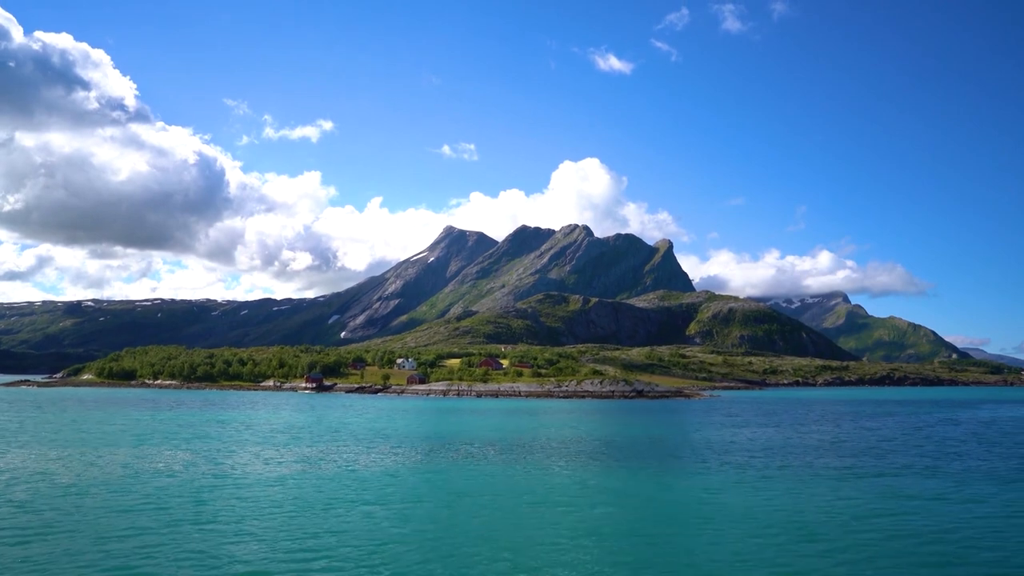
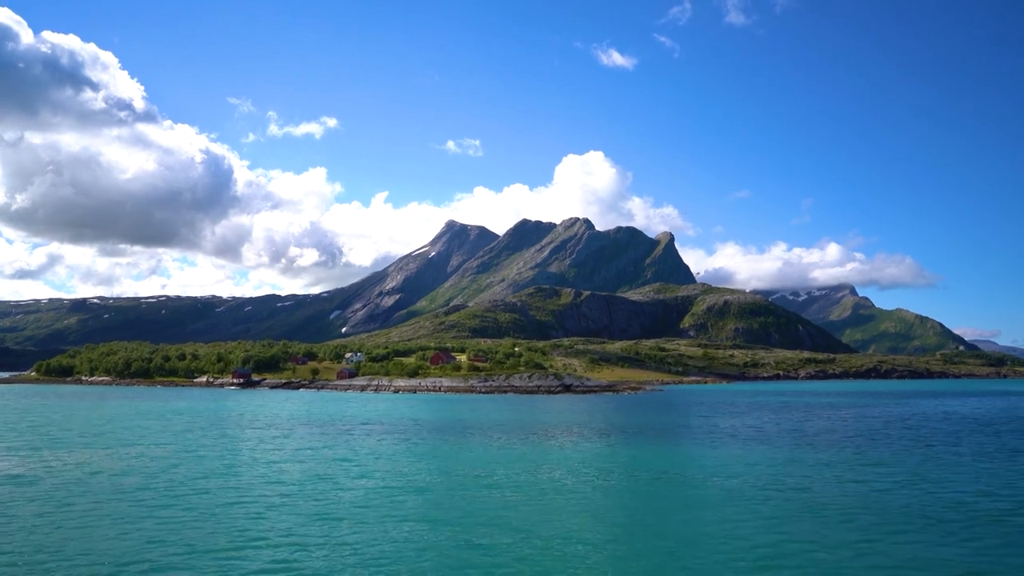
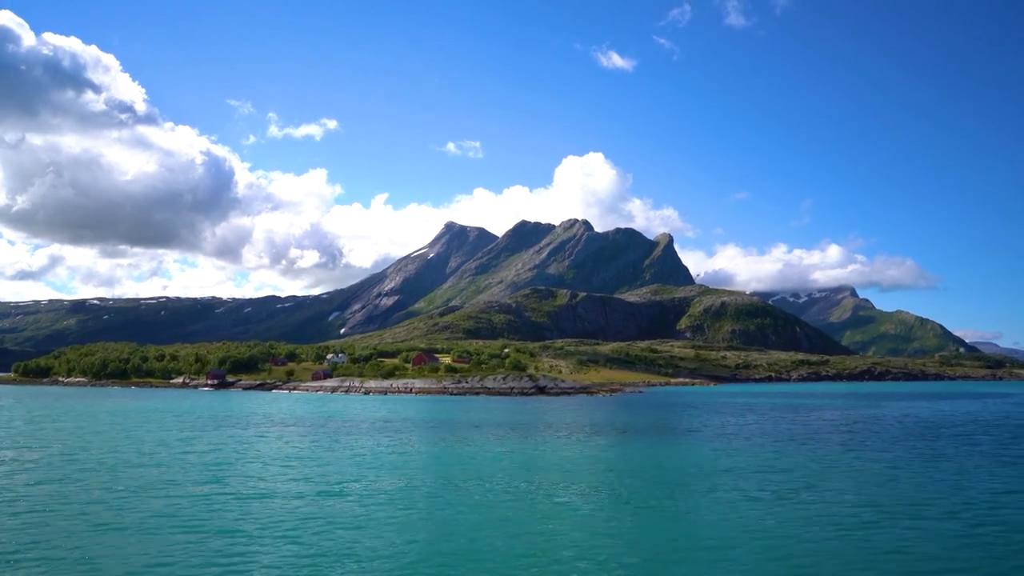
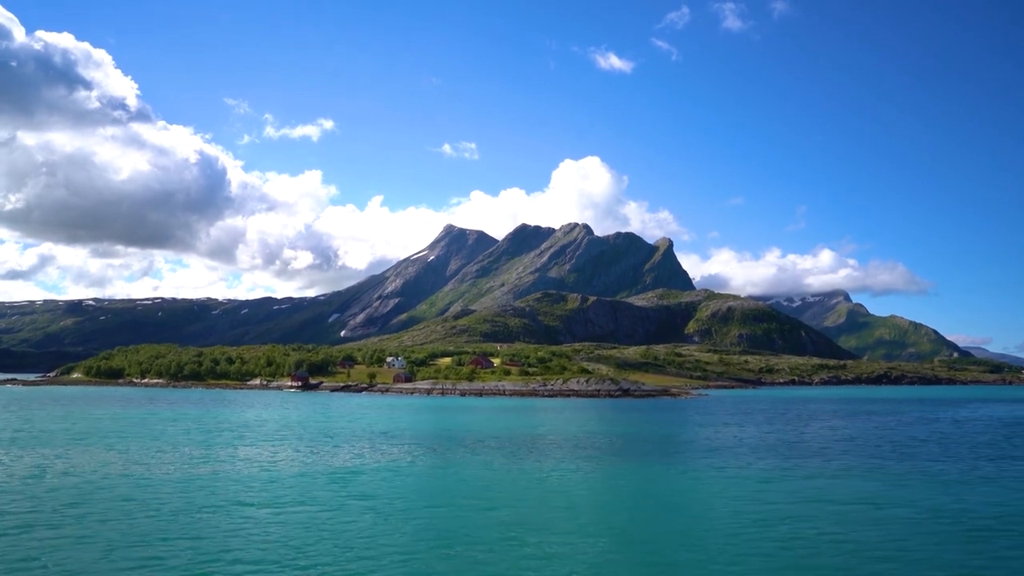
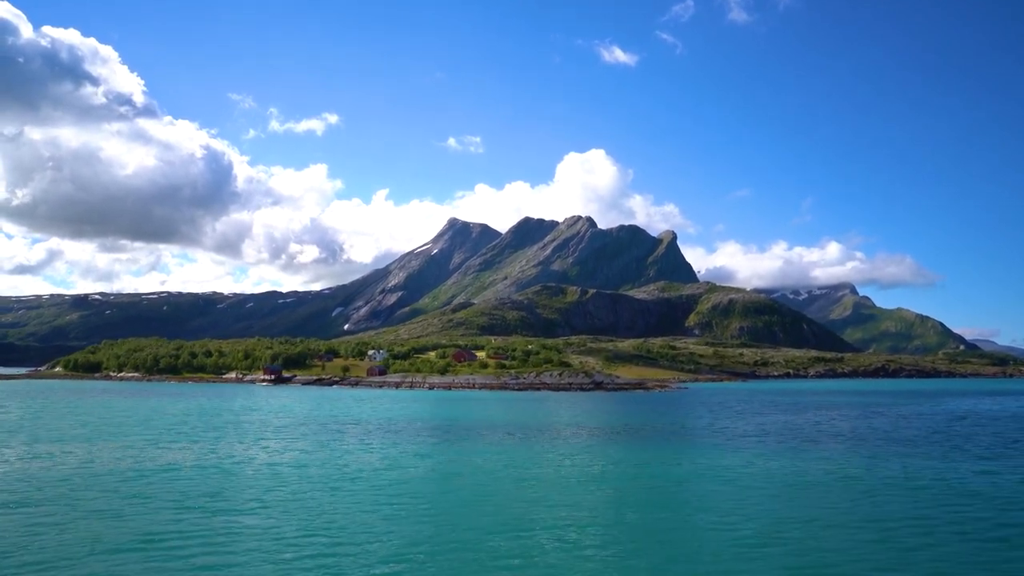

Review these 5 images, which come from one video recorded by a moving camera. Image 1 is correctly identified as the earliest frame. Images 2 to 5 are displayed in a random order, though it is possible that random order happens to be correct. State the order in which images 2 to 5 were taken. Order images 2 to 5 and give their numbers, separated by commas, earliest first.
4, 5, 2, 3
